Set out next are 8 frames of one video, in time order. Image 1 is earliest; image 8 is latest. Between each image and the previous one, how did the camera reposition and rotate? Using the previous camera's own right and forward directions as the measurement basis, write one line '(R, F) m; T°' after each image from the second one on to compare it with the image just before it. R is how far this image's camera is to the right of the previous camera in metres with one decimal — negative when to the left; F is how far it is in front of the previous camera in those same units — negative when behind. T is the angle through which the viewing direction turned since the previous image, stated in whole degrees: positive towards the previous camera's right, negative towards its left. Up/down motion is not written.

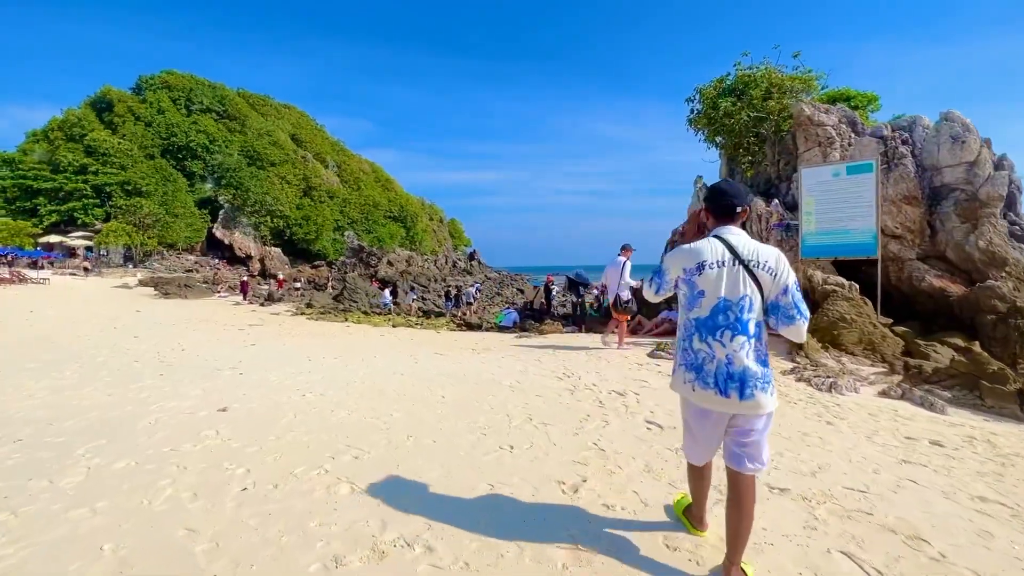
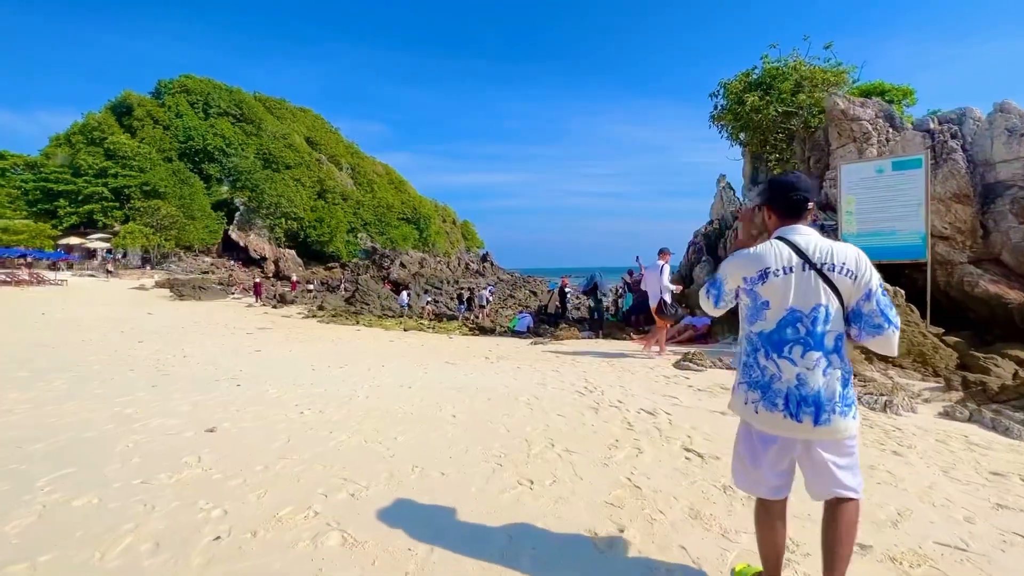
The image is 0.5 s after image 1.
(-0.1, +0.7) m; -2°
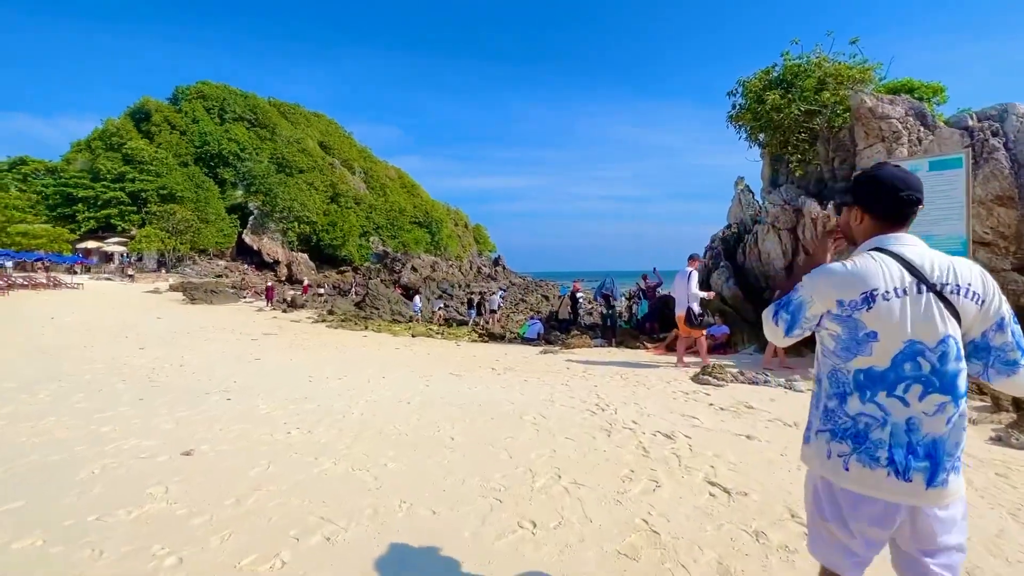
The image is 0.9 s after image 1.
(+0.1, +0.5) m; -1°
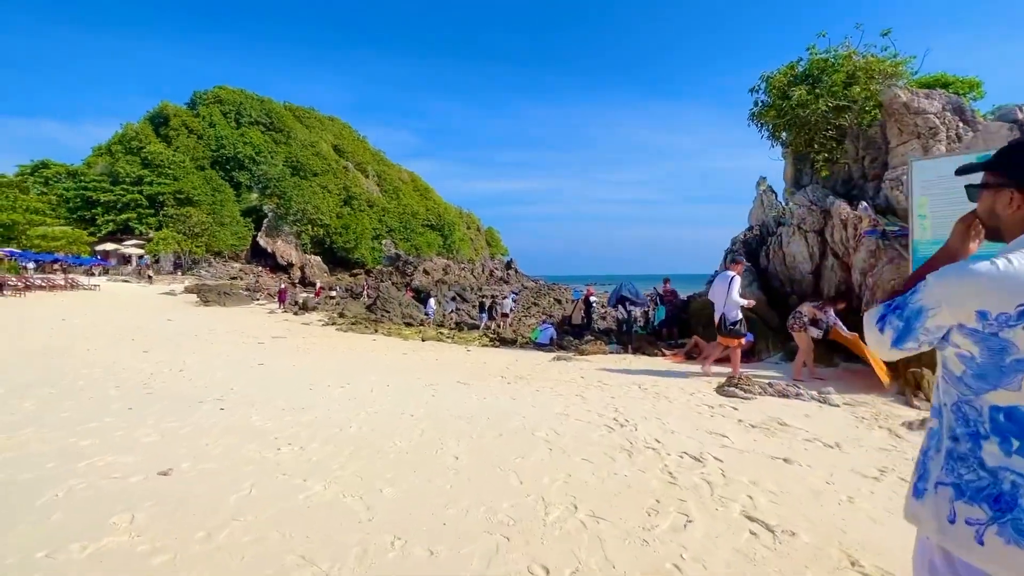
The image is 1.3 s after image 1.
(0.0, +0.5) m; -1°
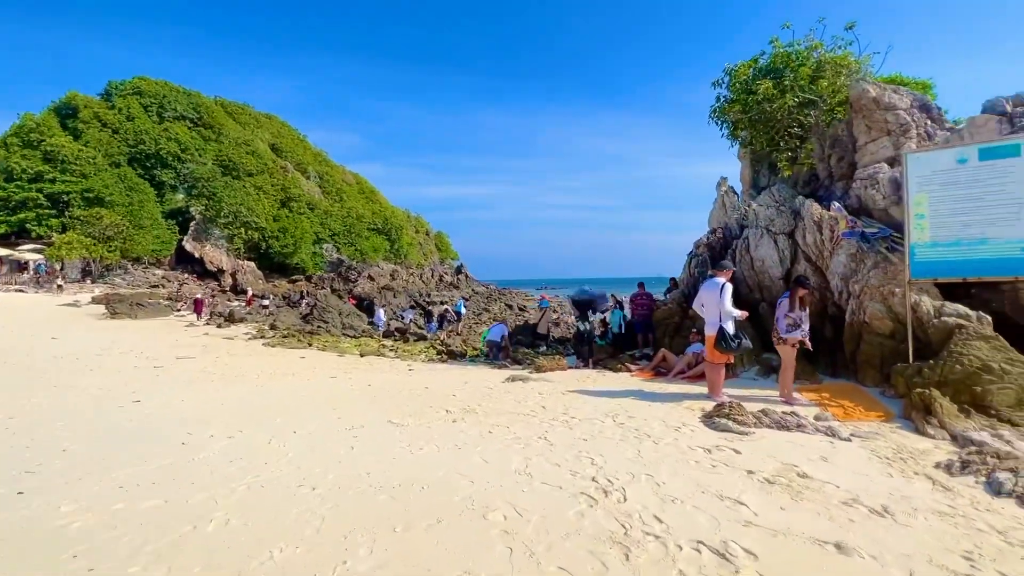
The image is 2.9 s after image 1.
(+0.1, +1.7) m; +6°
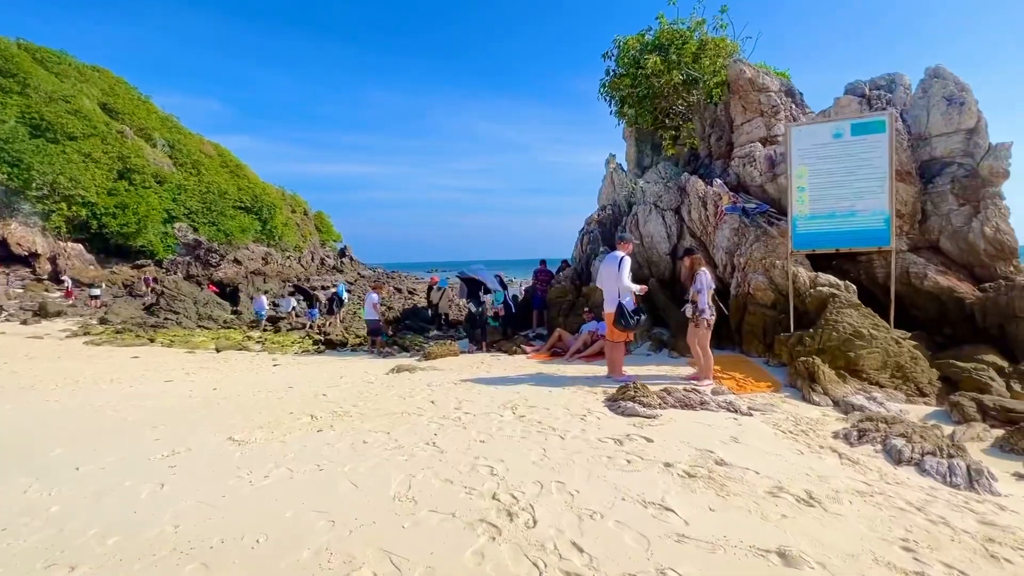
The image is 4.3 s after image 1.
(+0.1, +1.1) m; +13°
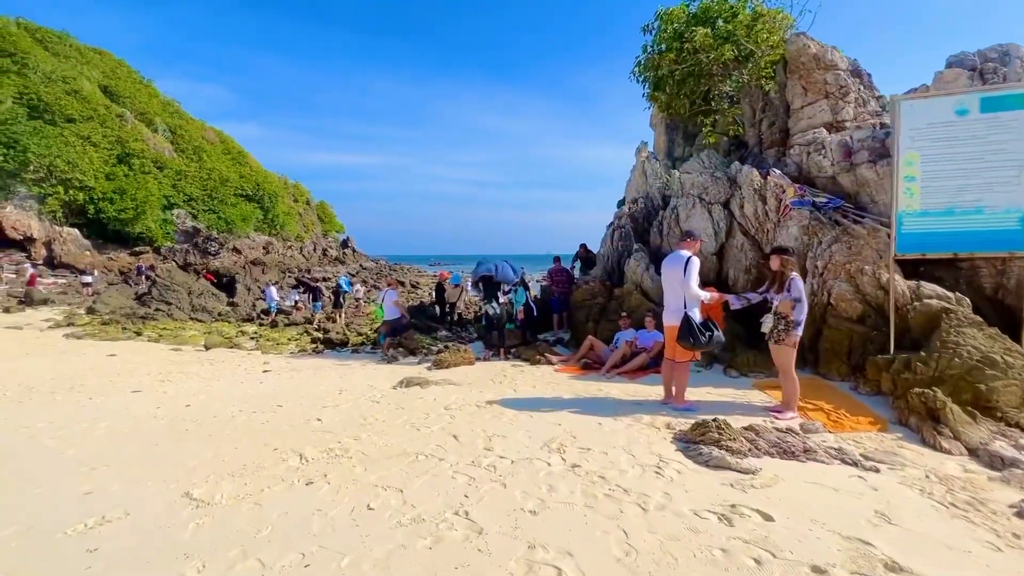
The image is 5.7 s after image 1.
(-0.5, +1.5) m; 0°
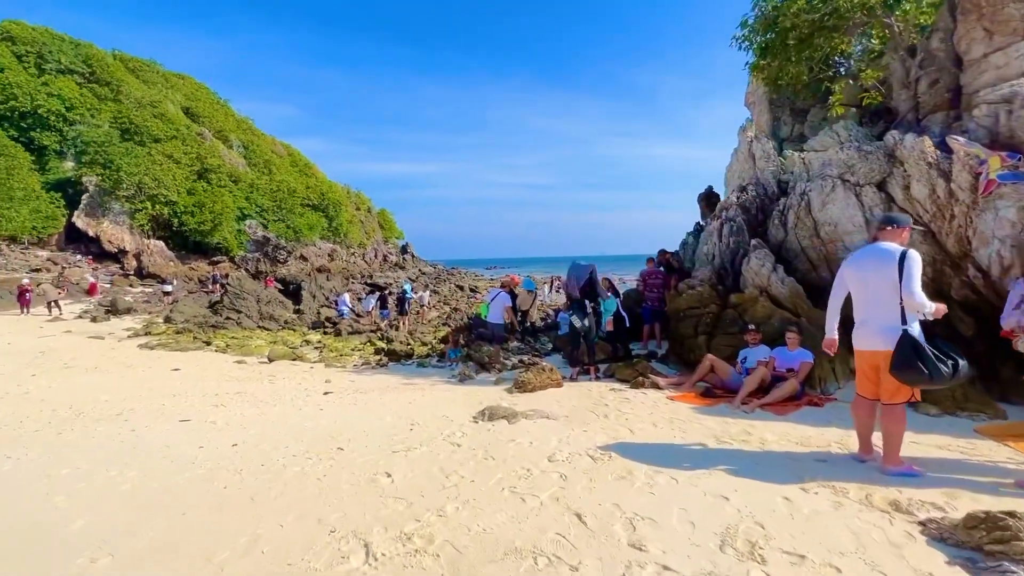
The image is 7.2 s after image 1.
(-0.8, +1.7) m; -7°
